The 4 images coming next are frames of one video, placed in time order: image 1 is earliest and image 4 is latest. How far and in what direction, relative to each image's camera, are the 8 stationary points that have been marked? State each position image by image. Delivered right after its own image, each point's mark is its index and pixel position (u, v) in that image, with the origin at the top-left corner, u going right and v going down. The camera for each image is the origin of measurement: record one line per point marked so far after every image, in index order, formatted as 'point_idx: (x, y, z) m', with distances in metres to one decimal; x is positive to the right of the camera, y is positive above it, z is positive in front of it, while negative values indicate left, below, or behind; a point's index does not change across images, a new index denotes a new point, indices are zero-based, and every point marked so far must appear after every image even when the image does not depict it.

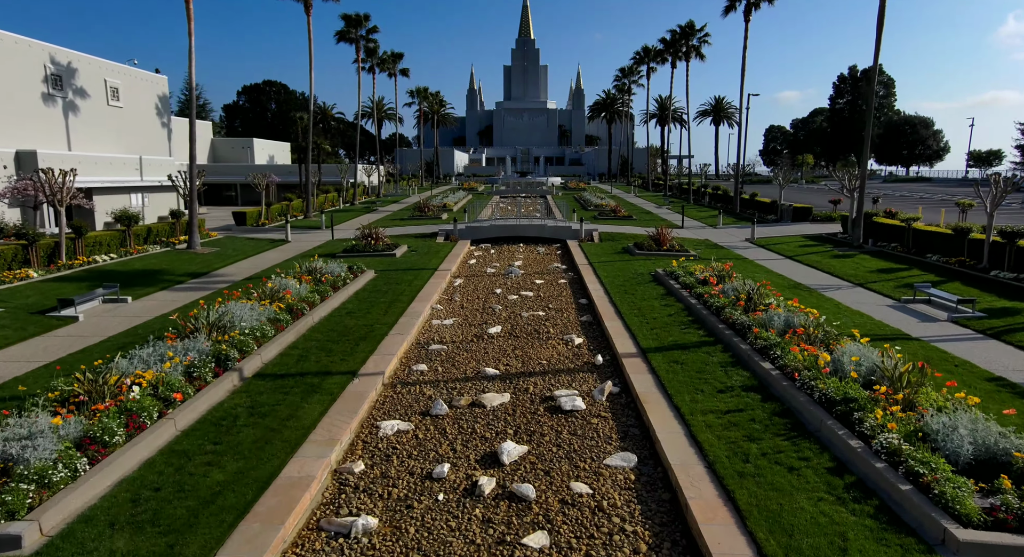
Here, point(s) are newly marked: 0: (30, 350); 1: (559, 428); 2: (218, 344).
0: (-8.2, -1.2, +10.7) m
1: (+0.6, -1.9, +8.1) m
2: (-4.4, -1.0, +9.3) m
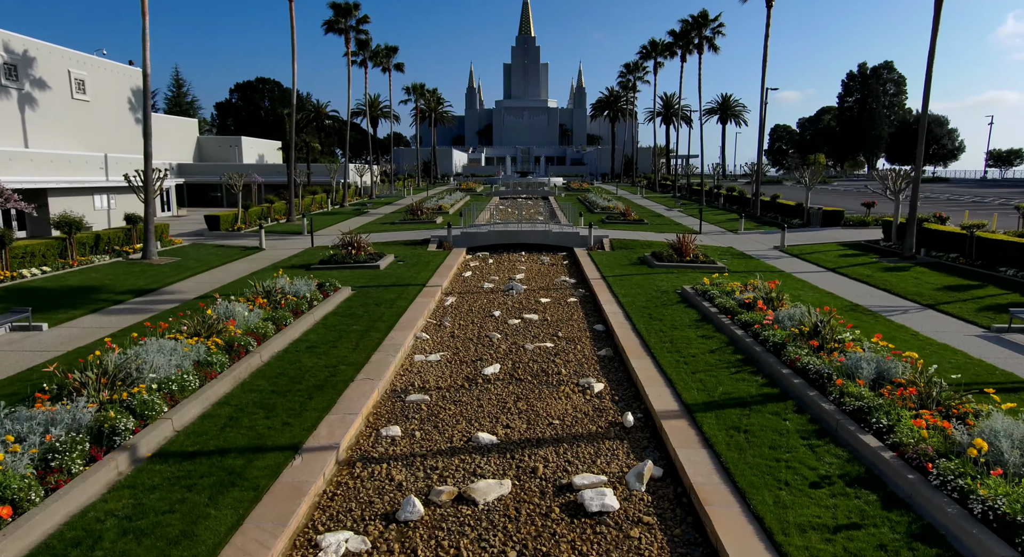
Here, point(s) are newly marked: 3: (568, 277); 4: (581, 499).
0: (-8.2, -1.6, +8.0) m
1: (+0.6, -2.4, +5.5) m
2: (-4.4, -1.4, +6.7) m
3: (+1.6, 0.0, +18.0) m
4: (+0.7, -2.2, +6.2) m
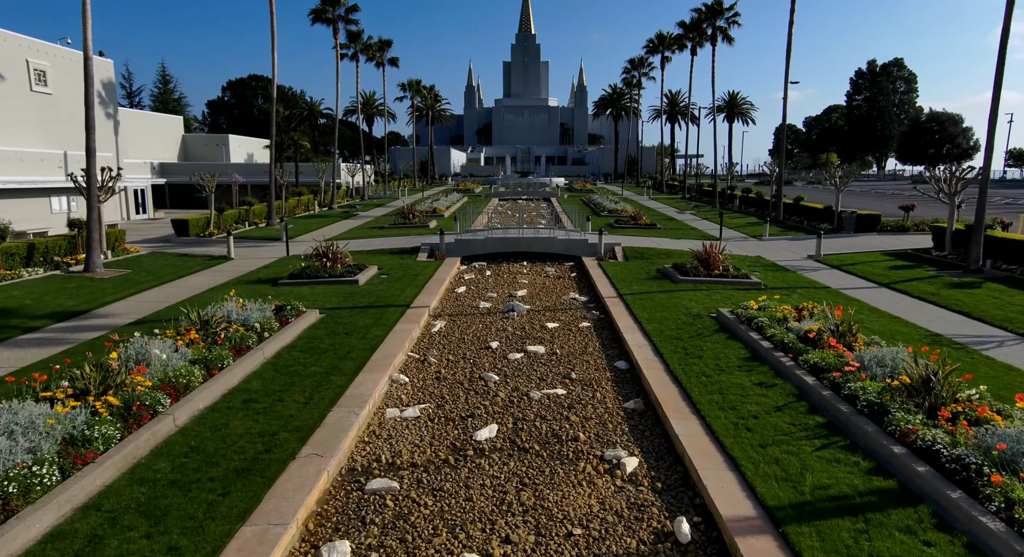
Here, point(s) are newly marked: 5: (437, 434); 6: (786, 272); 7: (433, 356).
0: (-8.2, -2.0, +5.5) m
1: (+0.7, -2.8, +3.0) m
2: (-4.4, -1.8, +4.2) m
3: (+1.6, -0.4, +15.5) m
4: (+0.7, -2.6, +3.7) m
5: (-0.9, -1.9, +7.7) m
6: (+7.2, +0.2, +16.5) m
7: (-1.4, -1.3, +10.7) m
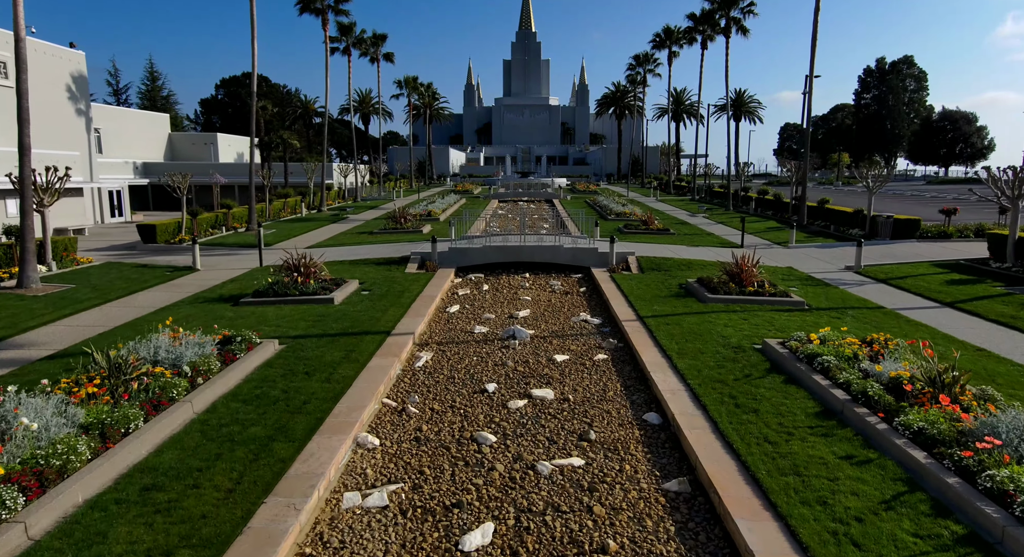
0: (-8.2, -2.4, +3.3) m
1: (+0.7, -3.2, +0.8) m
2: (-4.3, -2.2, +2.0) m
3: (+1.7, -0.8, +13.3) m
4: (+0.7, -3.0, +1.5) m
5: (-0.9, -2.3, +5.5) m
6: (+7.3, -0.2, +14.3) m
7: (-1.3, -1.7, +8.5) m
